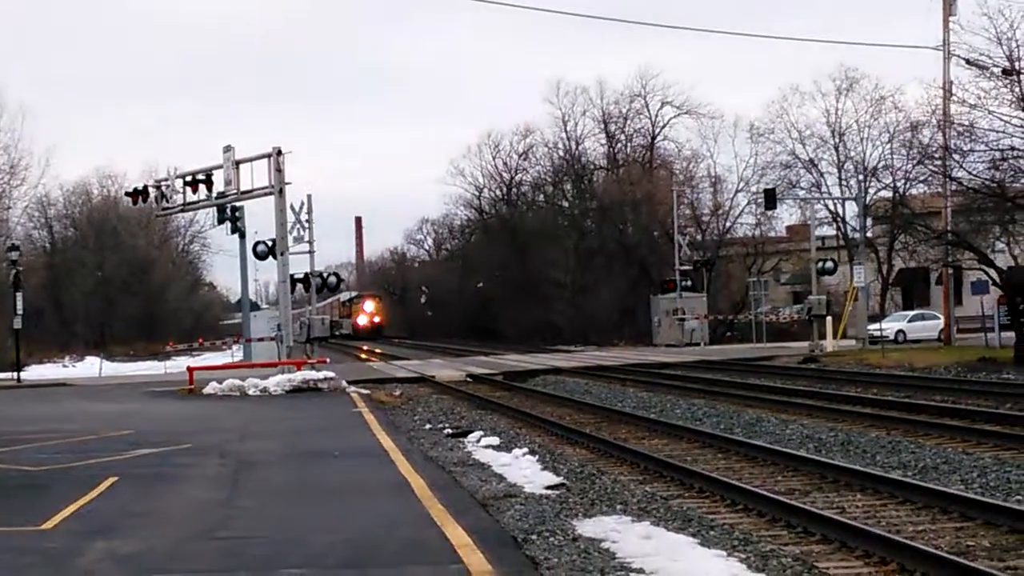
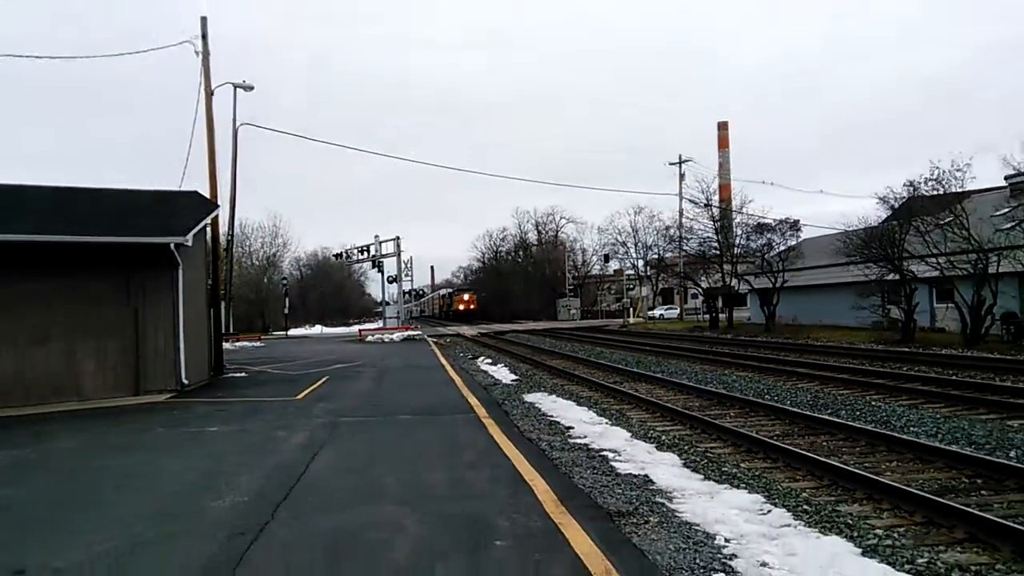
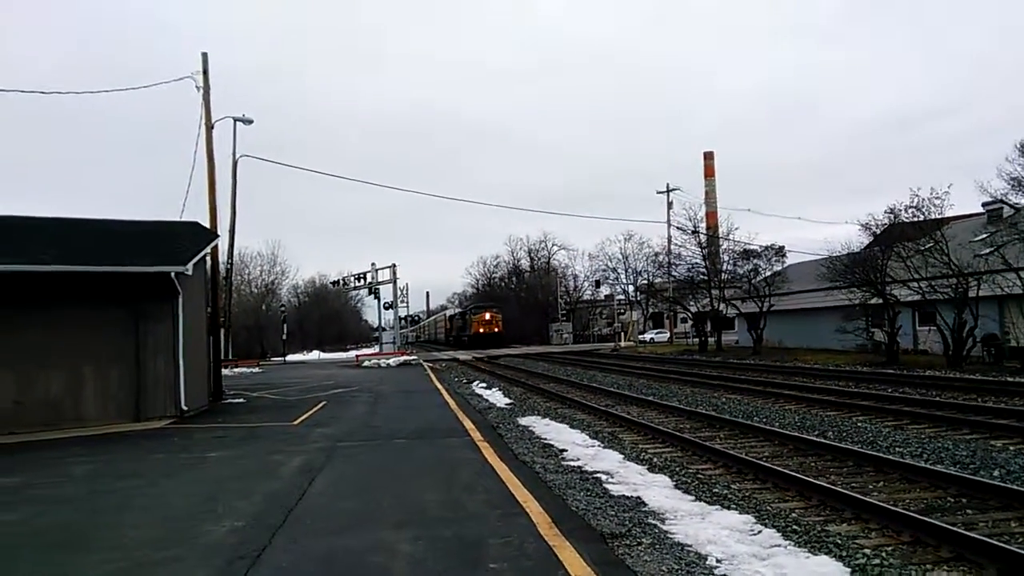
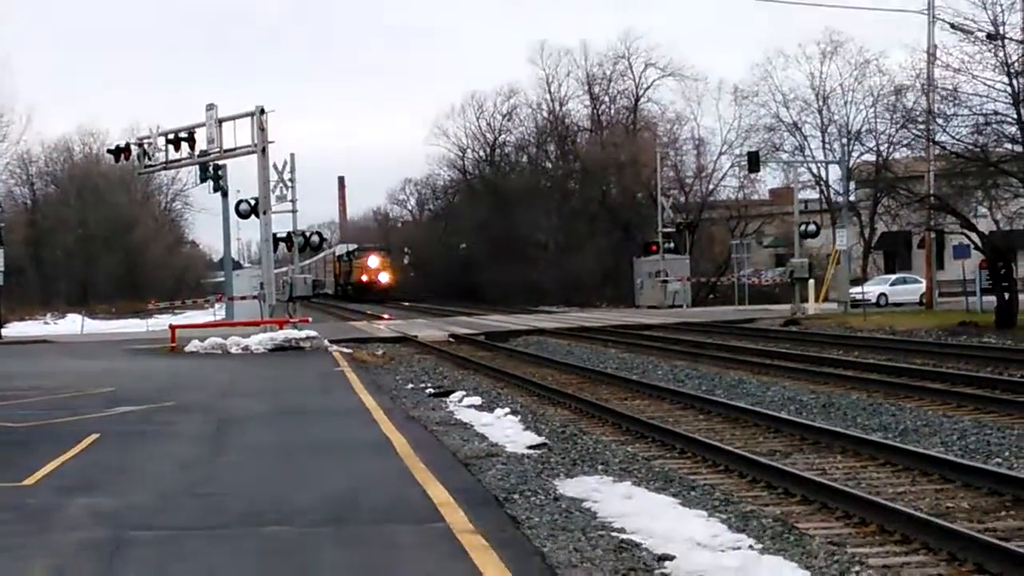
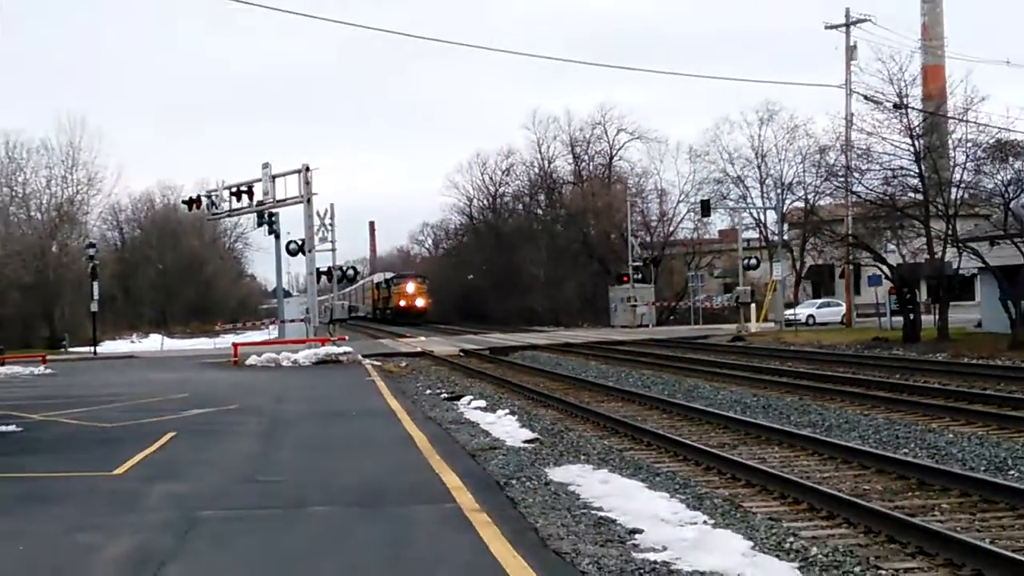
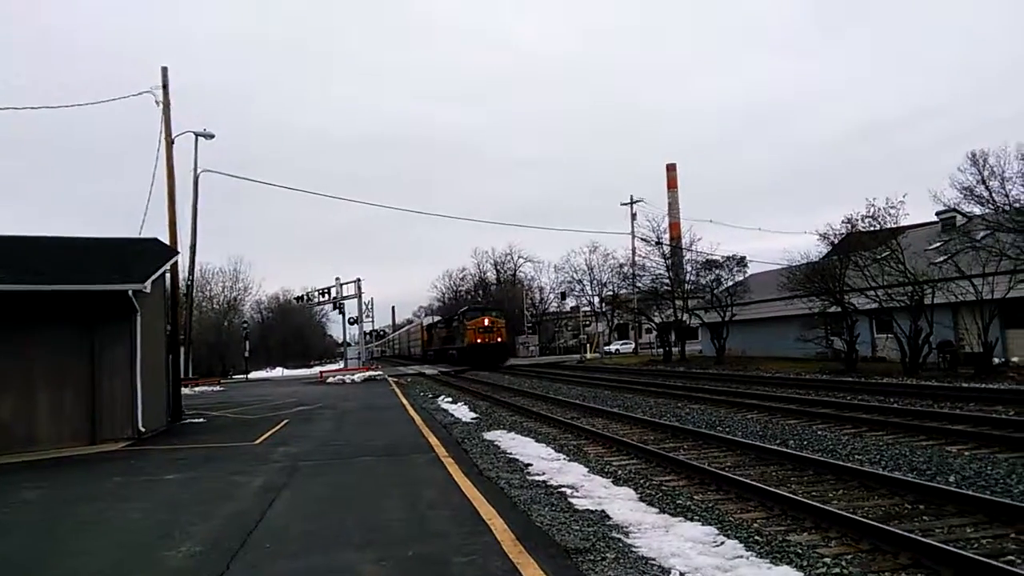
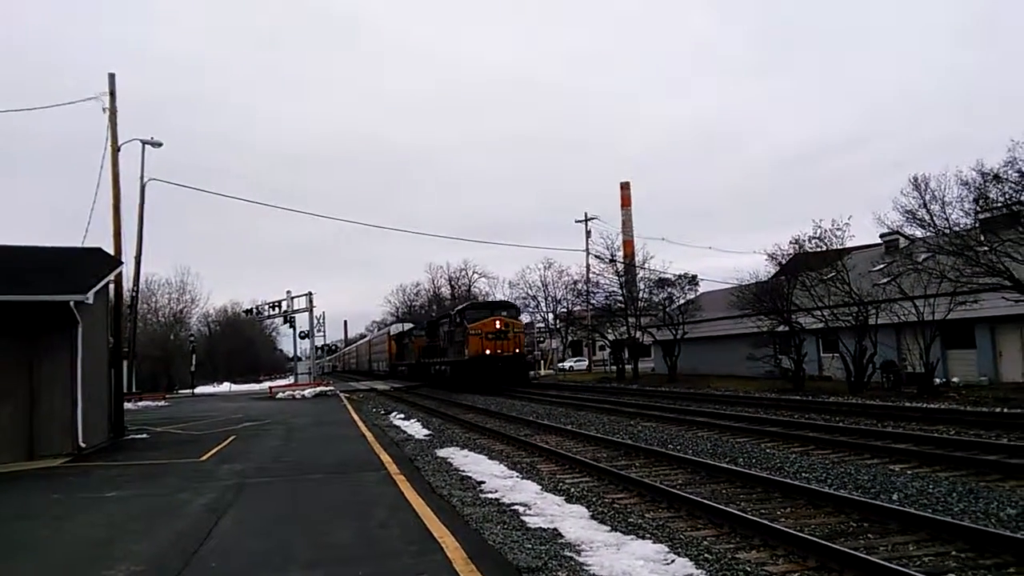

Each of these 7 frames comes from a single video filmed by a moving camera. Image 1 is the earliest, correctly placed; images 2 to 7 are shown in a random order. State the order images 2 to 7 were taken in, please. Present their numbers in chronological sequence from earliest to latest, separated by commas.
4, 5, 2, 3, 6, 7
